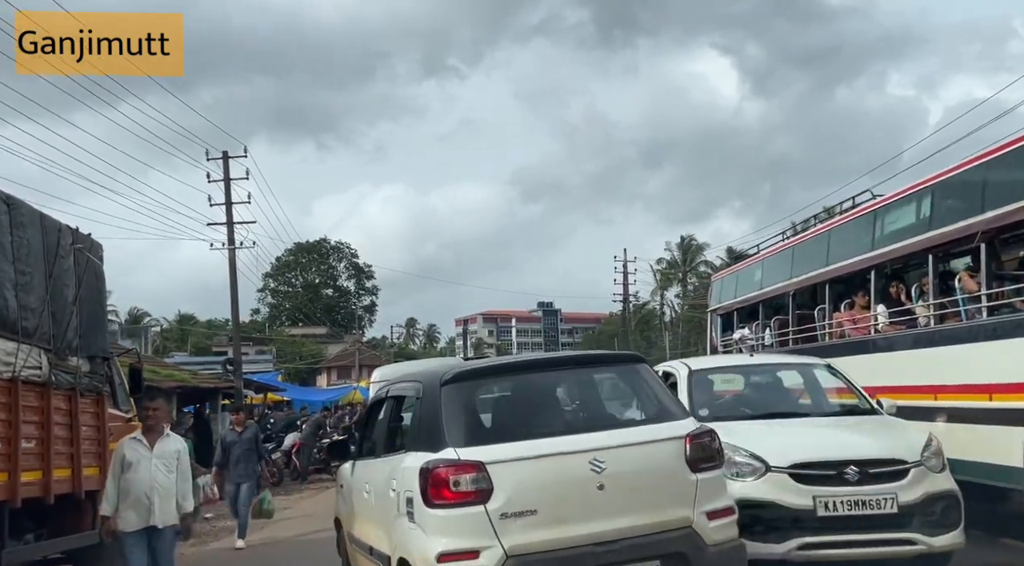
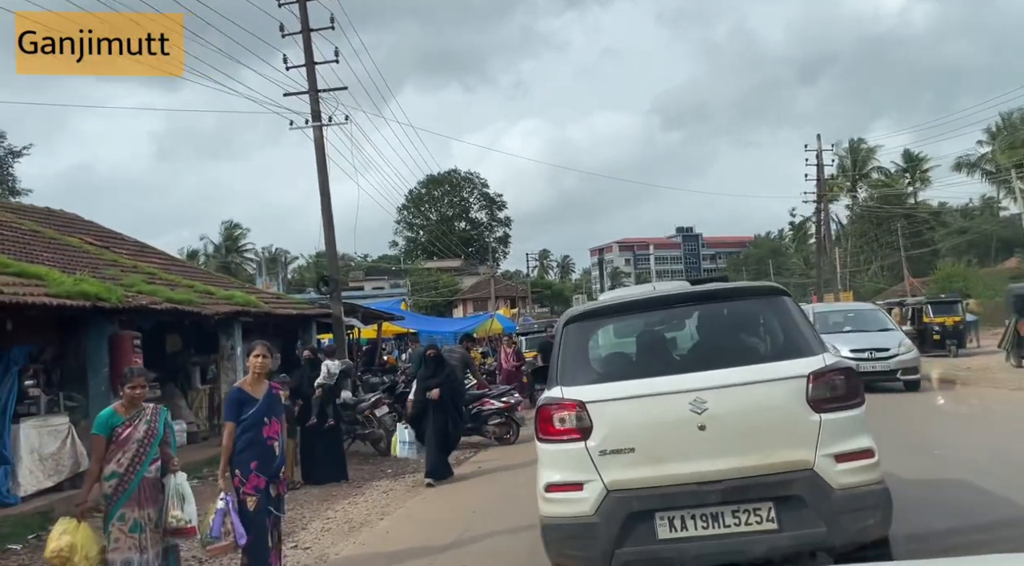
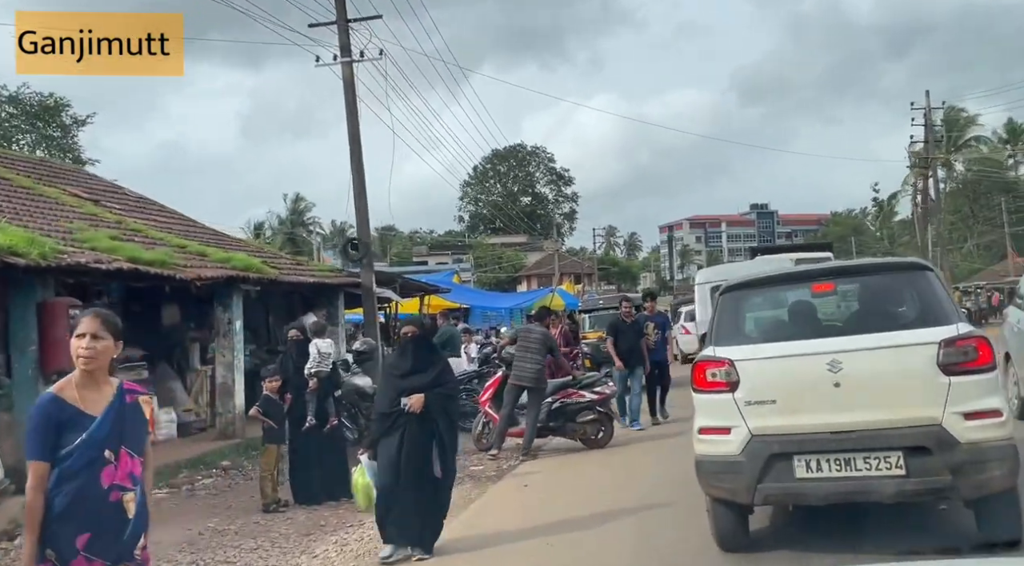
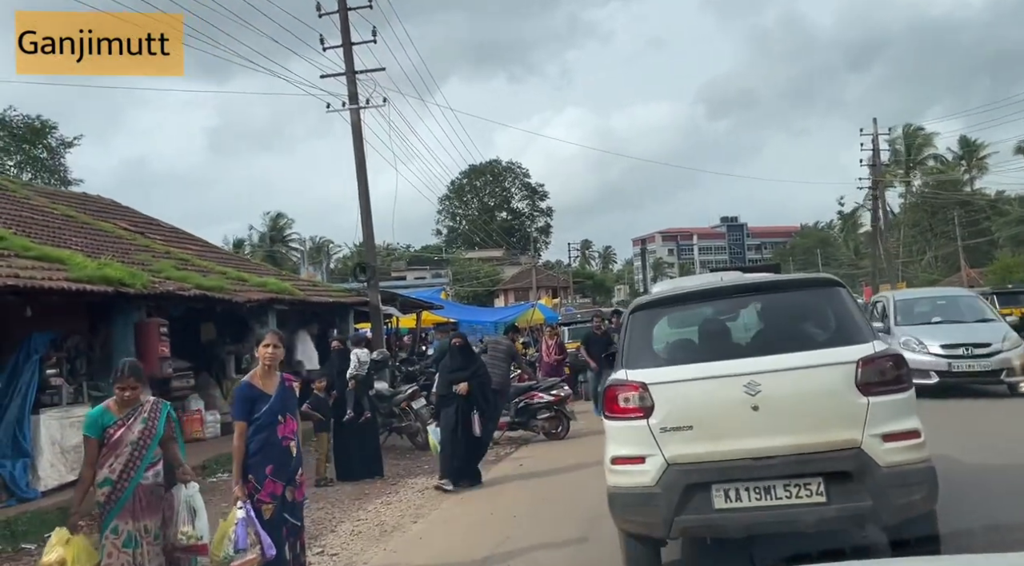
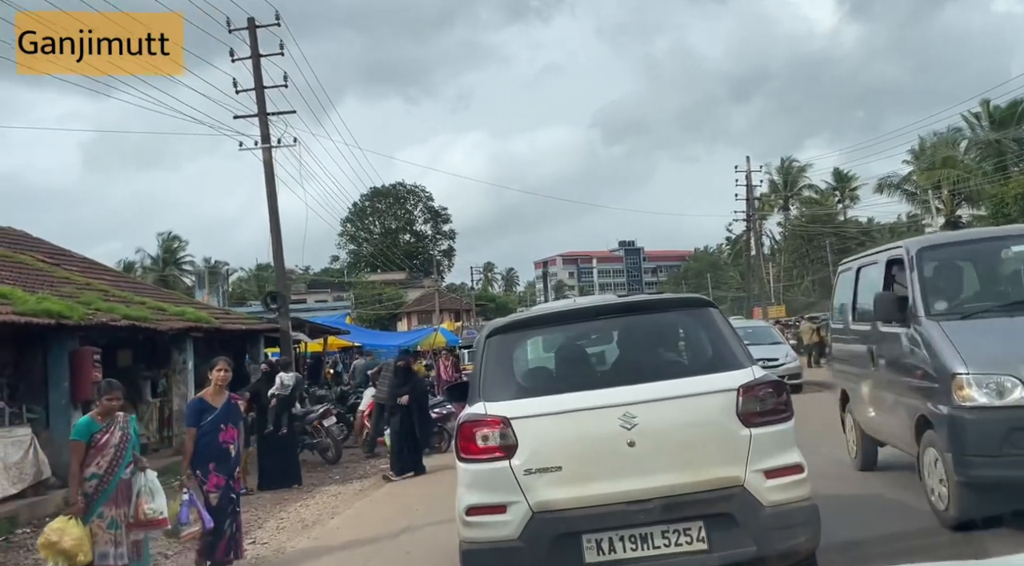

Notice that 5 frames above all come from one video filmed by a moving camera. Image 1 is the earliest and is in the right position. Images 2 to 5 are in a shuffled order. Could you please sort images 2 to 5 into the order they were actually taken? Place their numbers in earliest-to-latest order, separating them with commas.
5, 2, 4, 3
